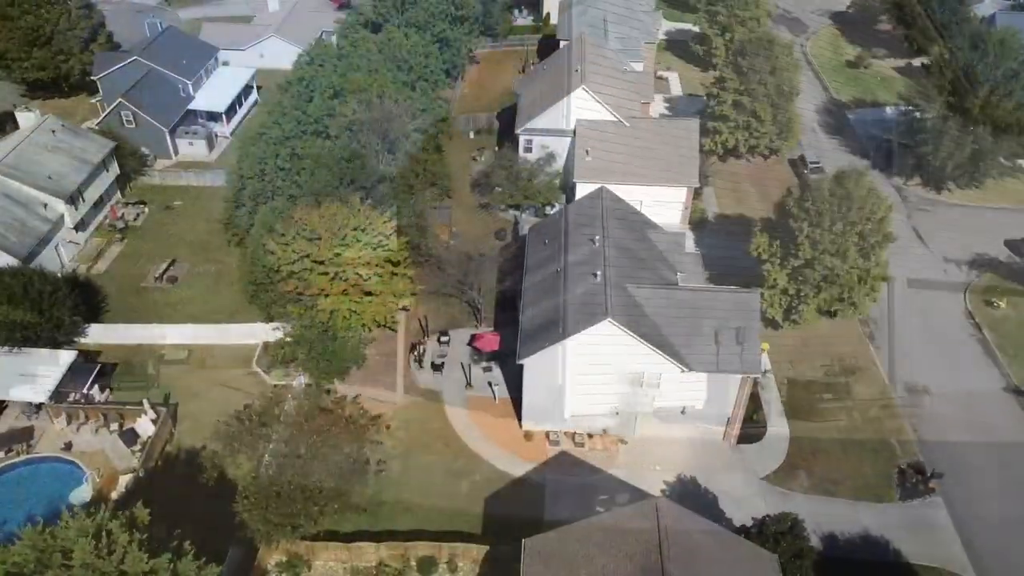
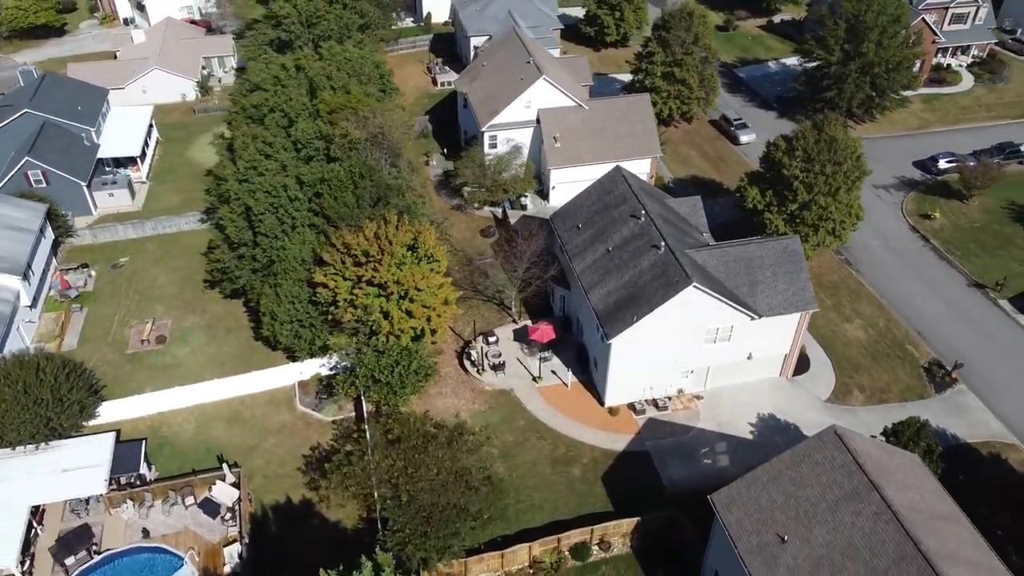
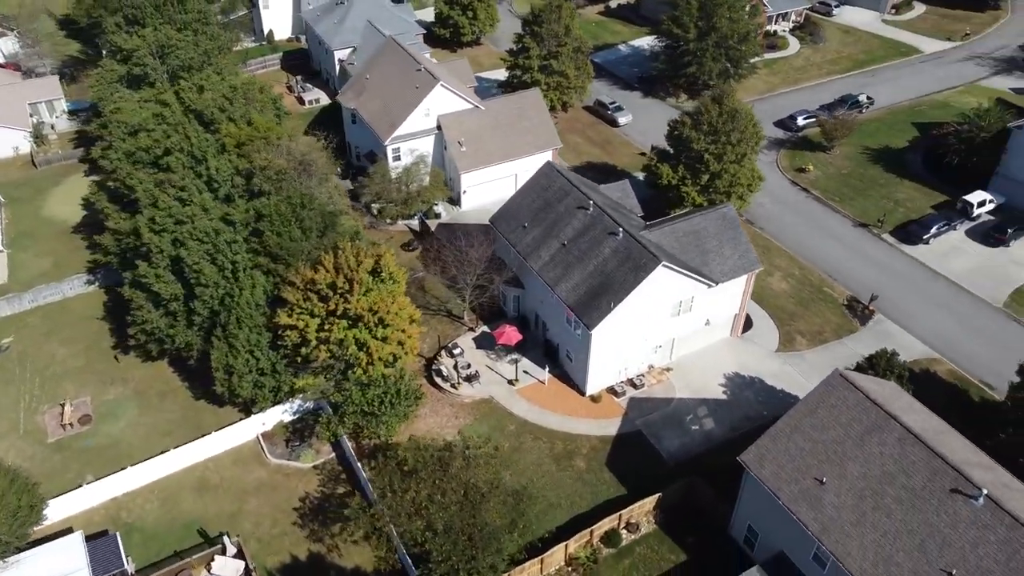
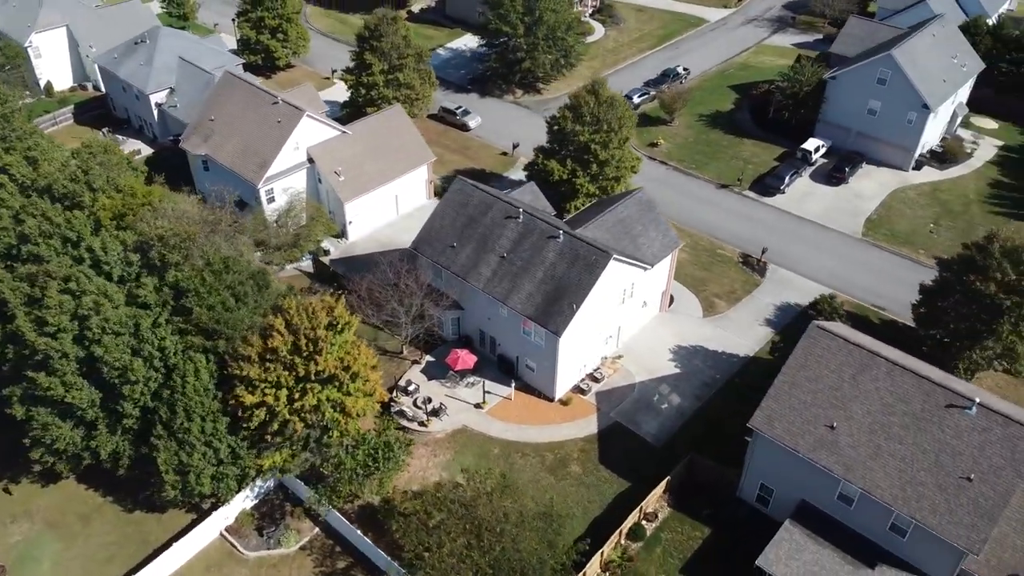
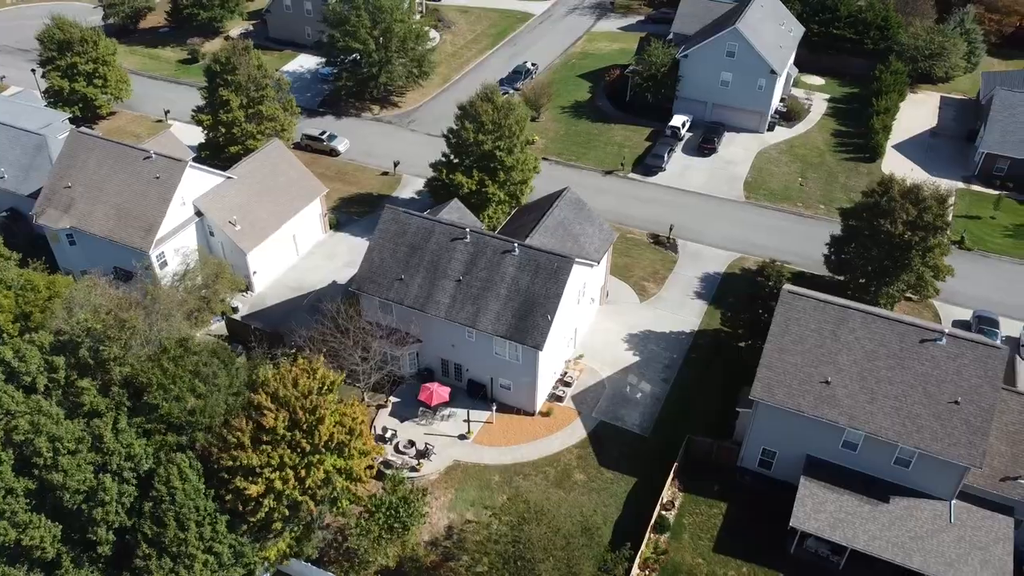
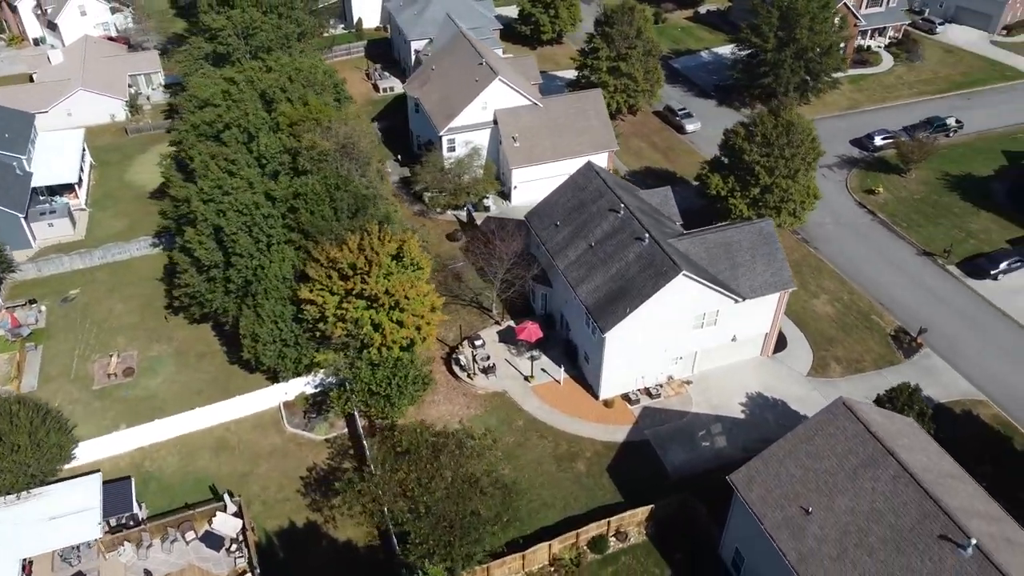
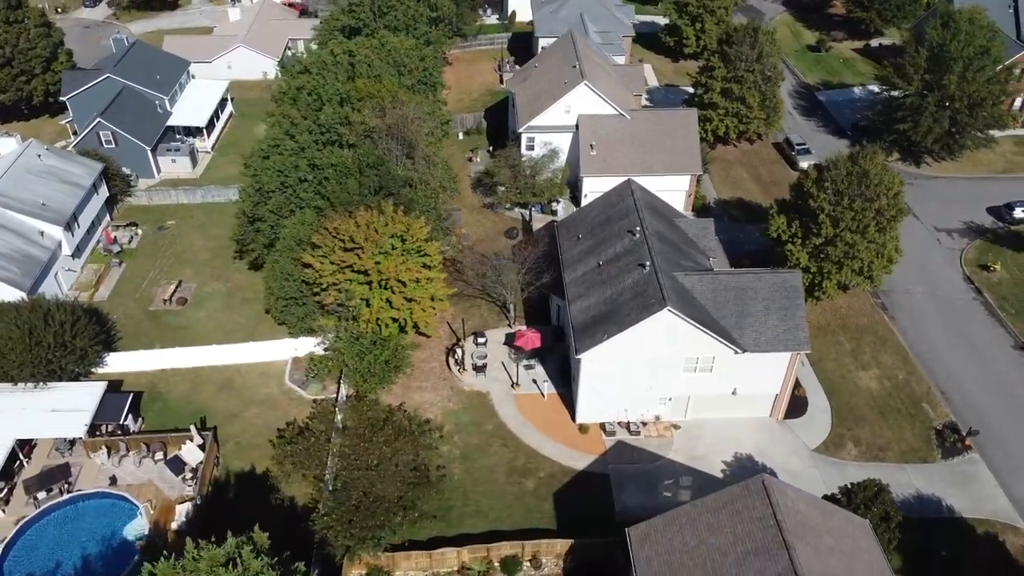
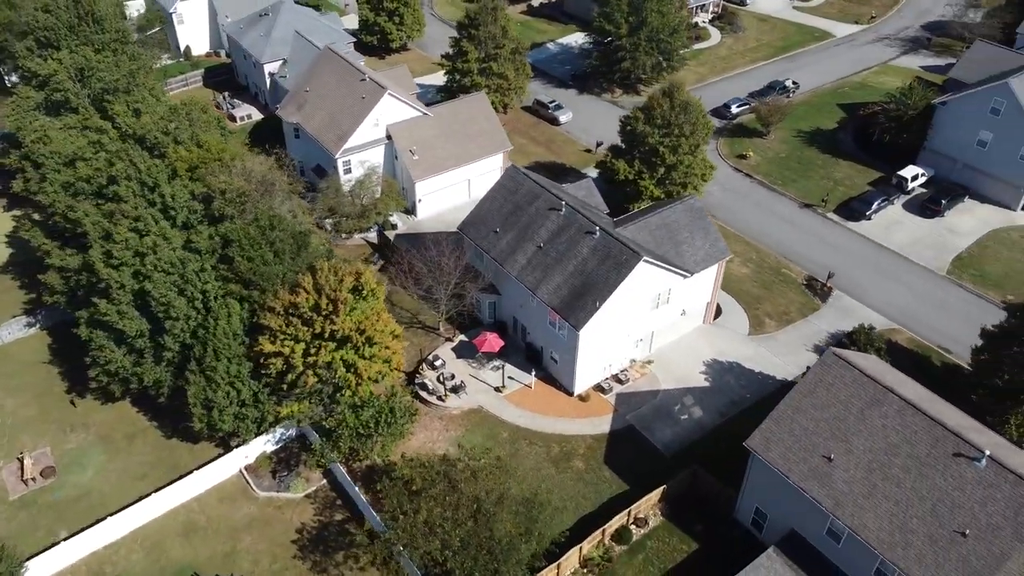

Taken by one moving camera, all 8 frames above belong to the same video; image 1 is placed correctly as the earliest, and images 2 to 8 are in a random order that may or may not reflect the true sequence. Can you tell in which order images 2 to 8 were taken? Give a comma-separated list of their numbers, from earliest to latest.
7, 2, 6, 3, 8, 4, 5
